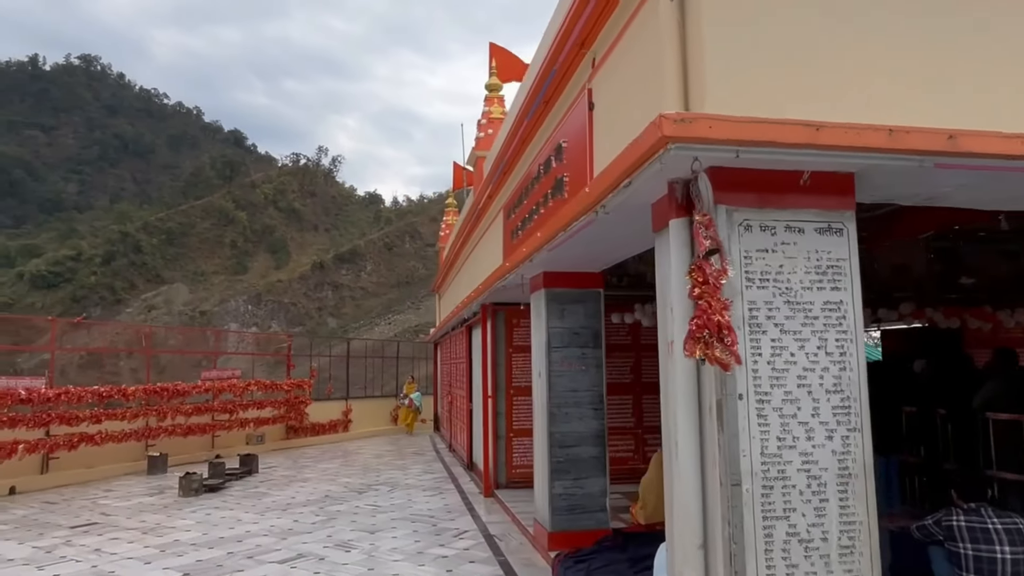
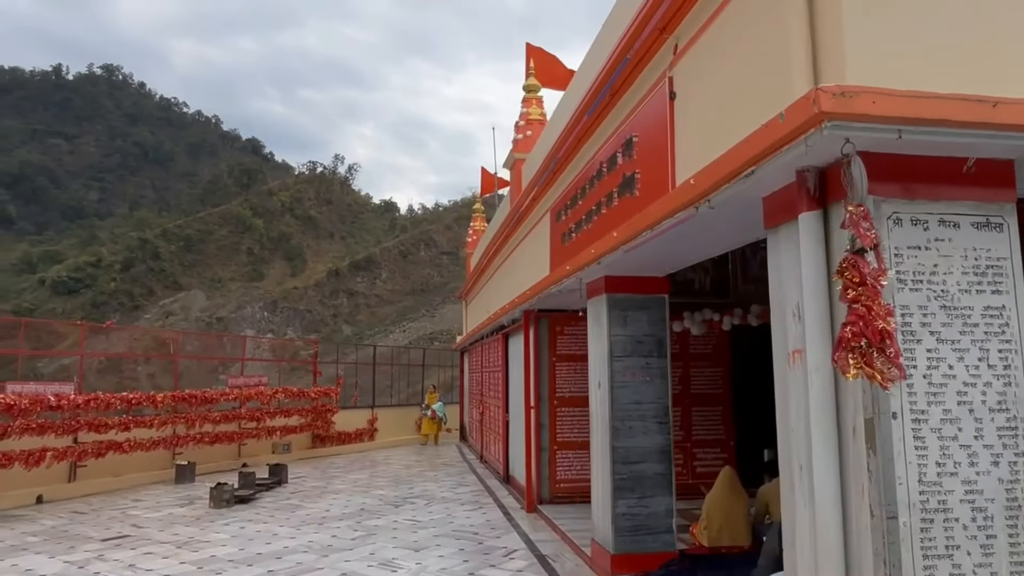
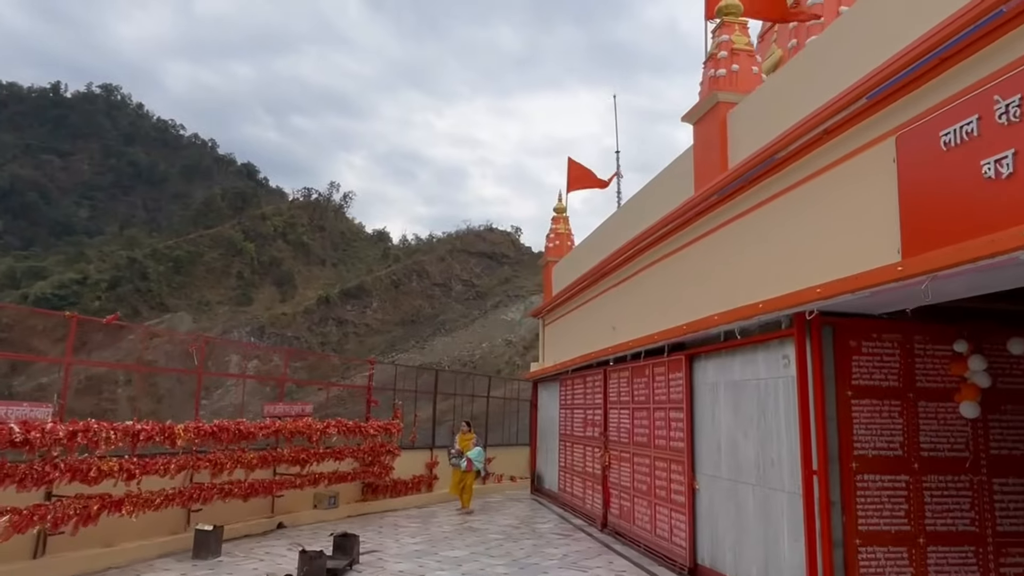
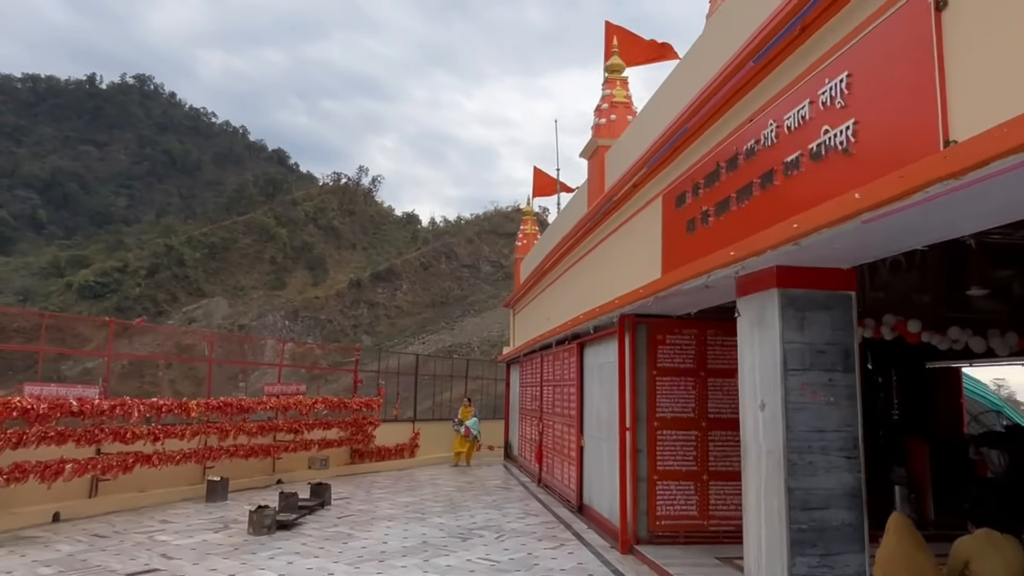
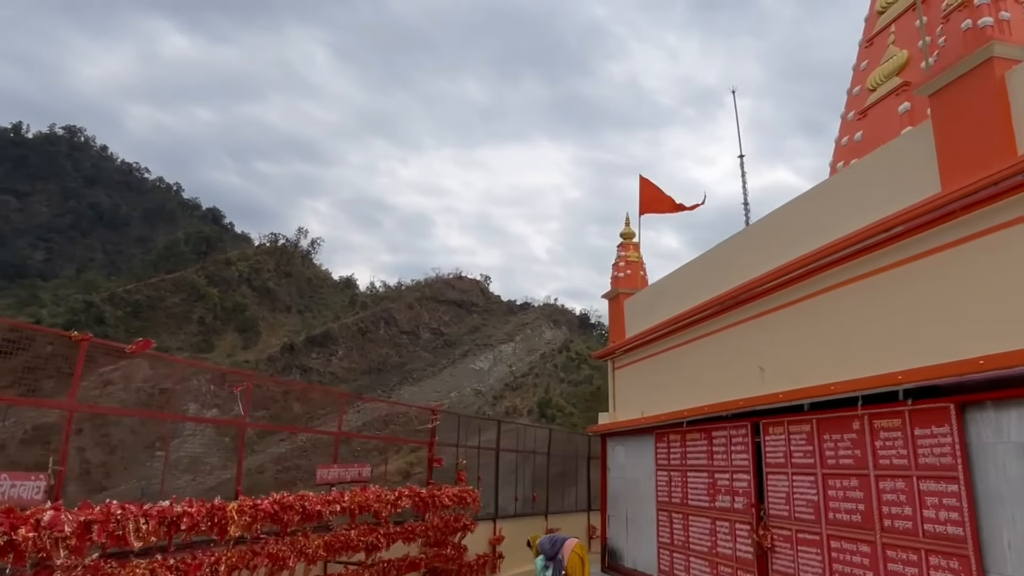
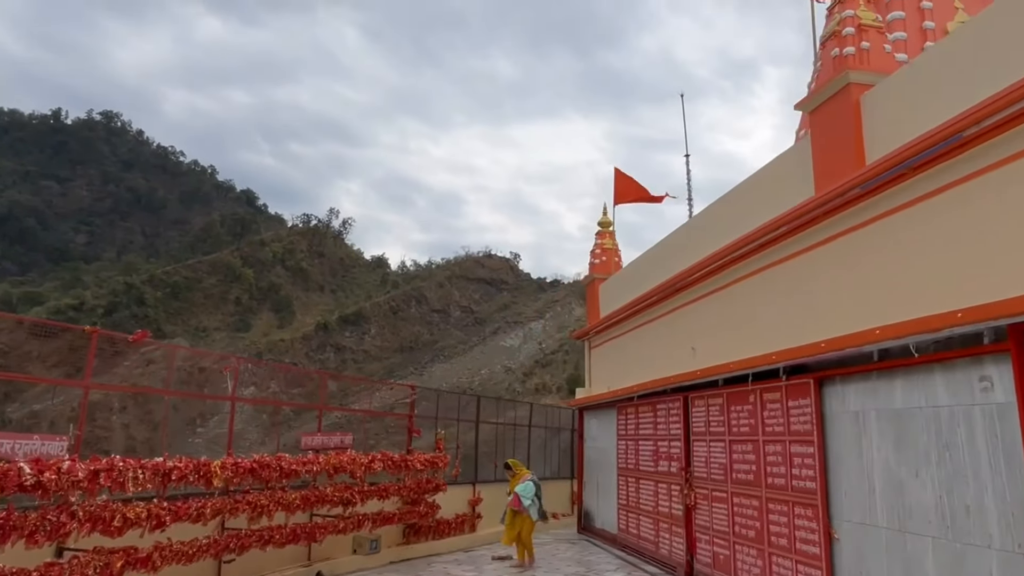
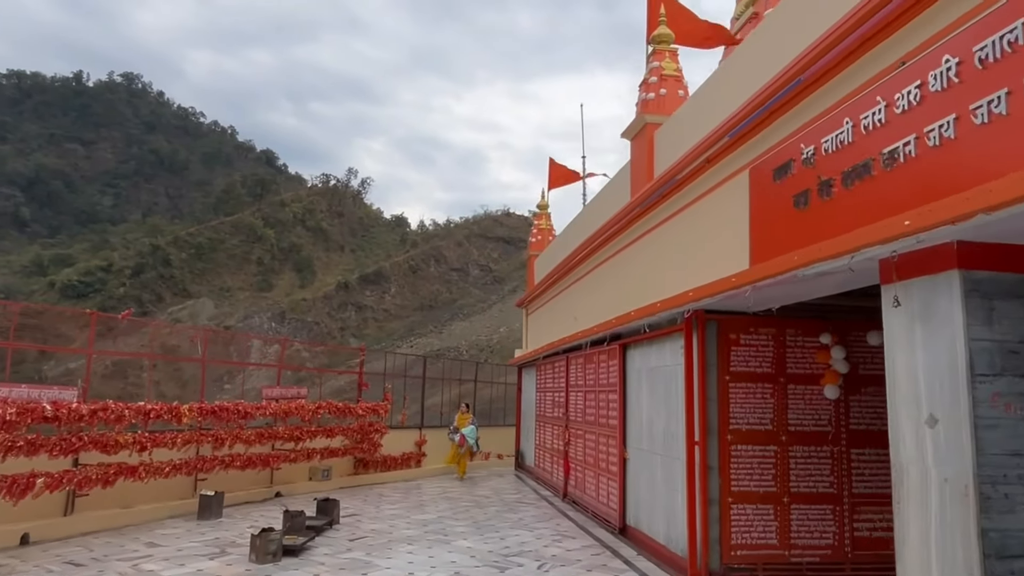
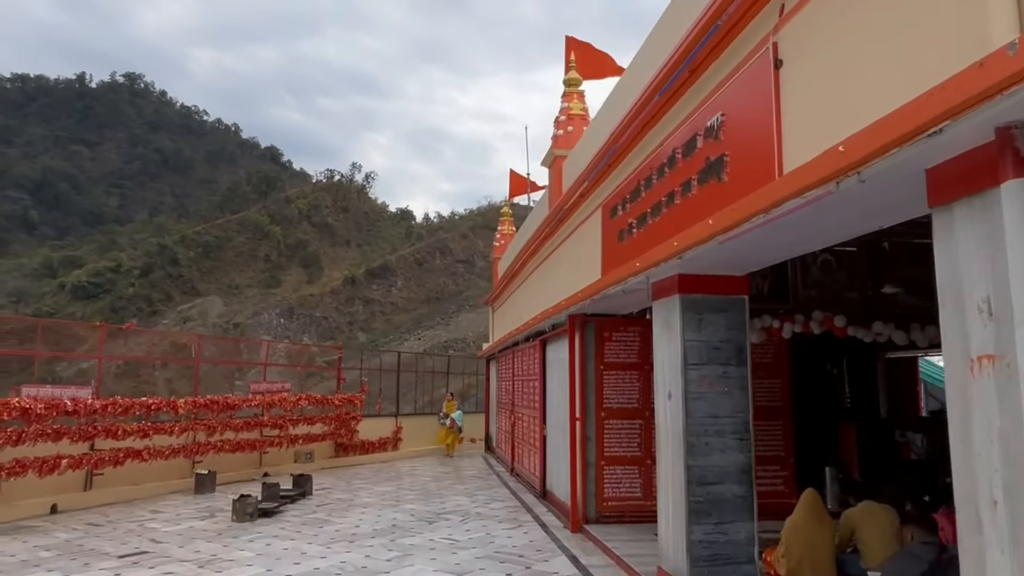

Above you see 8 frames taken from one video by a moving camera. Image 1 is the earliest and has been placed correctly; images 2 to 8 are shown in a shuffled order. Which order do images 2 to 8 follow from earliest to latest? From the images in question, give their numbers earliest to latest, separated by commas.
2, 8, 4, 7, 3, 6, 5
